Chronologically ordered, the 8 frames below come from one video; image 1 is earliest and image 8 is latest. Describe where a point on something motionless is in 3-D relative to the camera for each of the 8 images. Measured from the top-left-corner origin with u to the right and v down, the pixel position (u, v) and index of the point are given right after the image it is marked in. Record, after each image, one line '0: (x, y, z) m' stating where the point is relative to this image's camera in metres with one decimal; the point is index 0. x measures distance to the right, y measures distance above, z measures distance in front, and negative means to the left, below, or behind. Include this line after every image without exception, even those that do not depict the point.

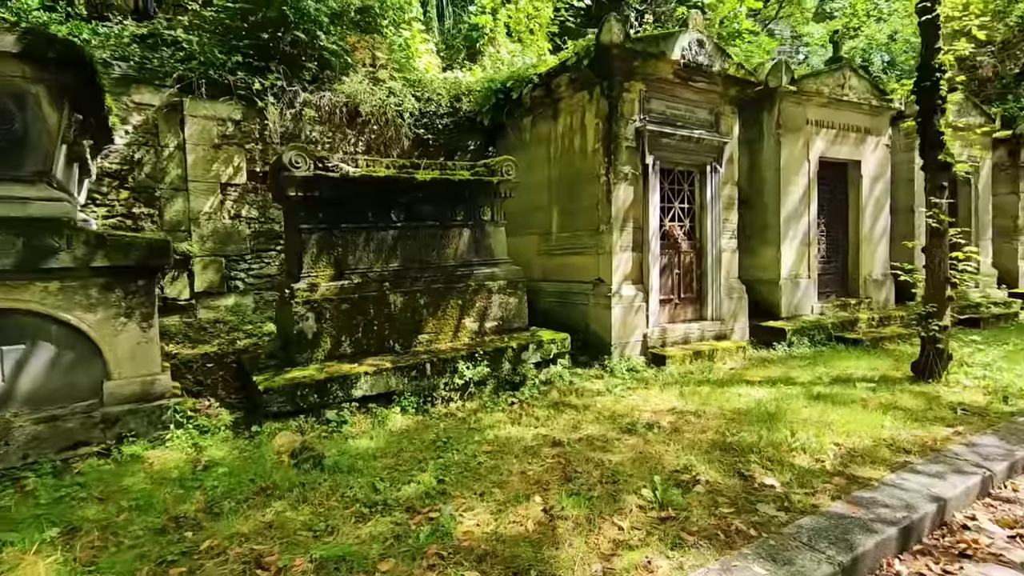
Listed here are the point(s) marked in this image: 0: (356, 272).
0: (-1.3, +0.1, +4.2) m
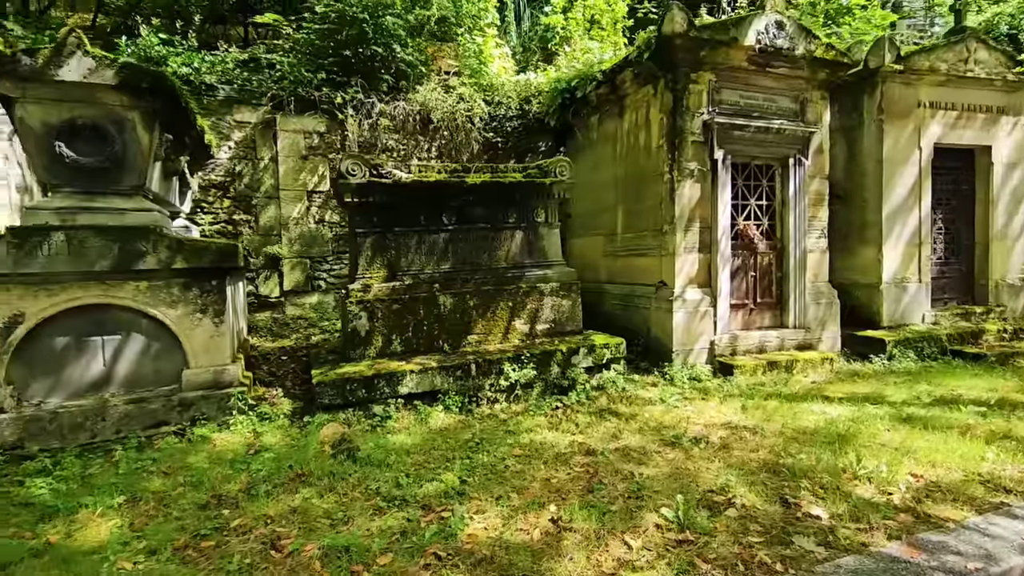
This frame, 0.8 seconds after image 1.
0: (-0.9, +0.1, +4.4) m
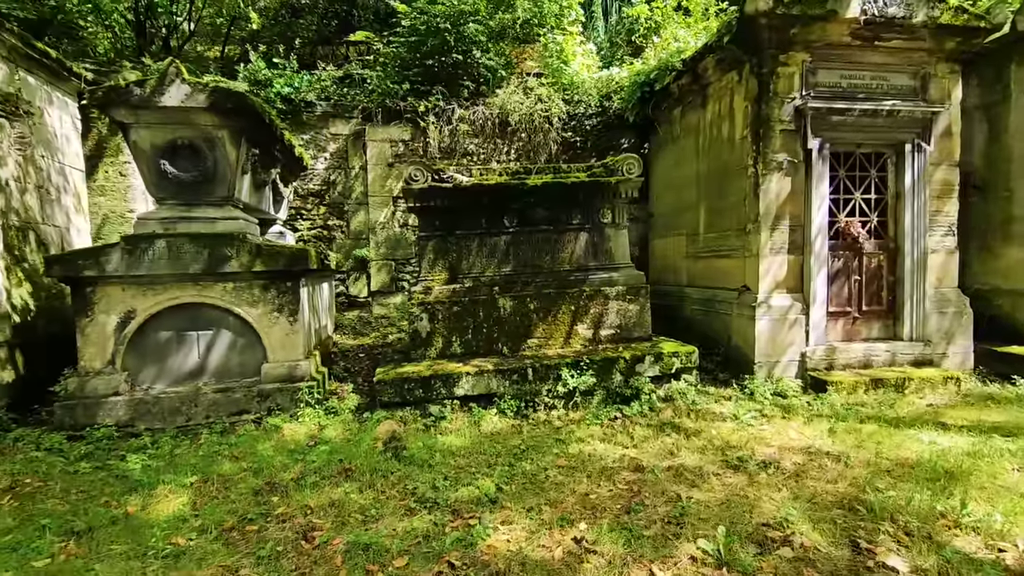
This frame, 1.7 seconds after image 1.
0: (-0.4, +0.1, +4.4) m
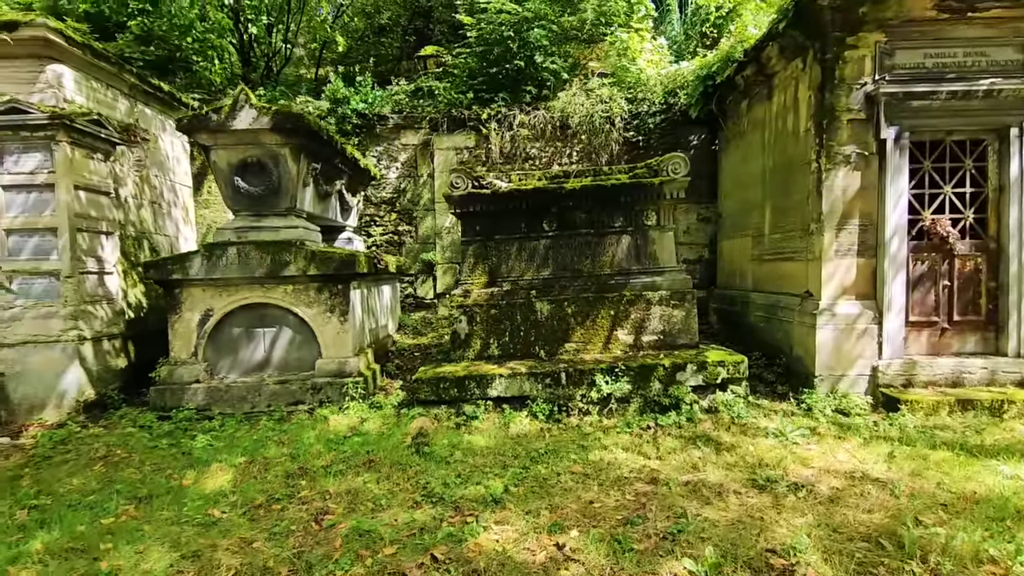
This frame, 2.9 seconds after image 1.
0: (0.0, +0.1, +4.5) m
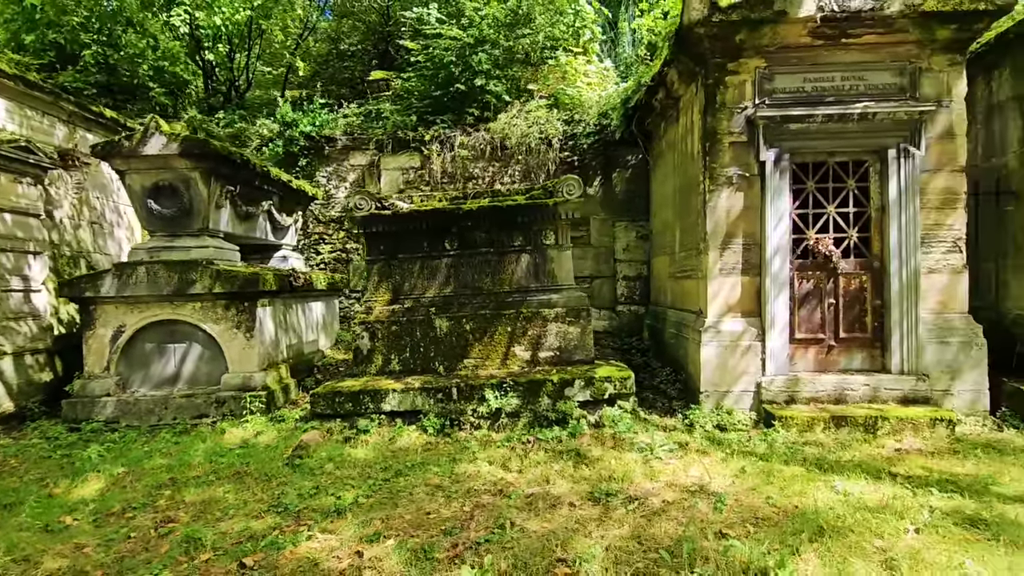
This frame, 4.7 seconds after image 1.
0: (-0.9, -0.1, +4.7) m
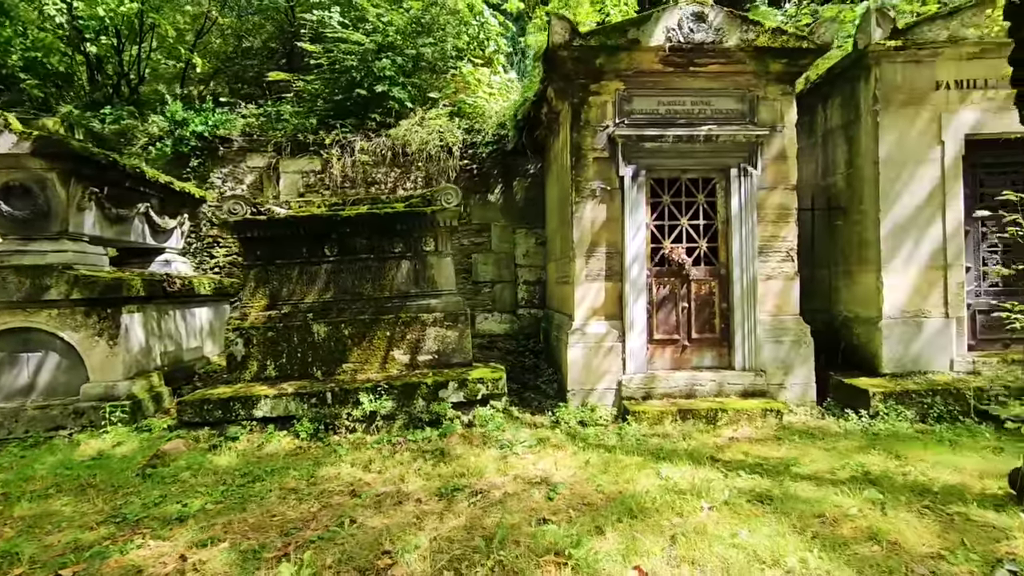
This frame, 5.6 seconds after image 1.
0: (-2.0, -0.1, +4.7) m
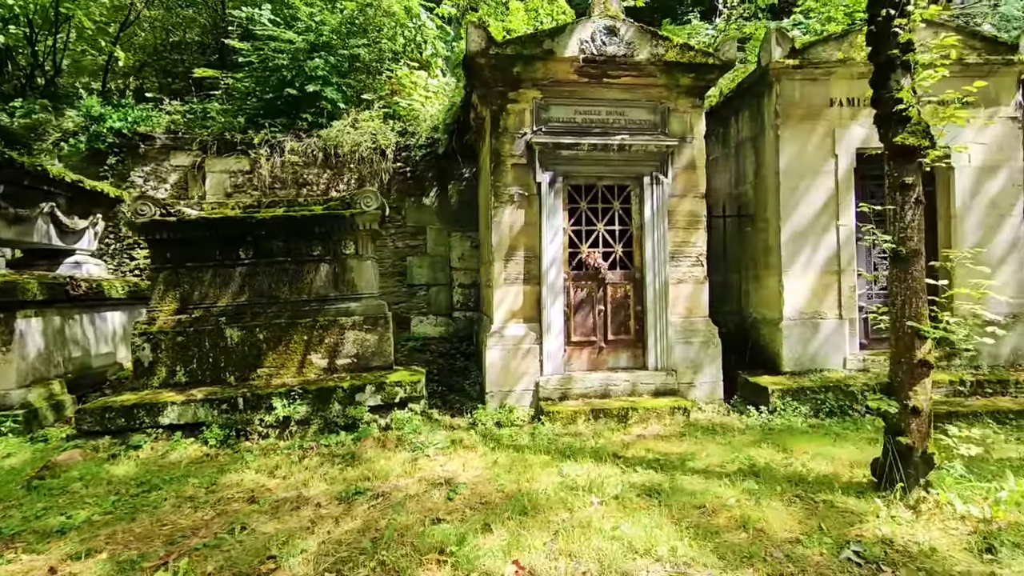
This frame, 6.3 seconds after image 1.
0: (-2.8, -0.2, +4.6) m
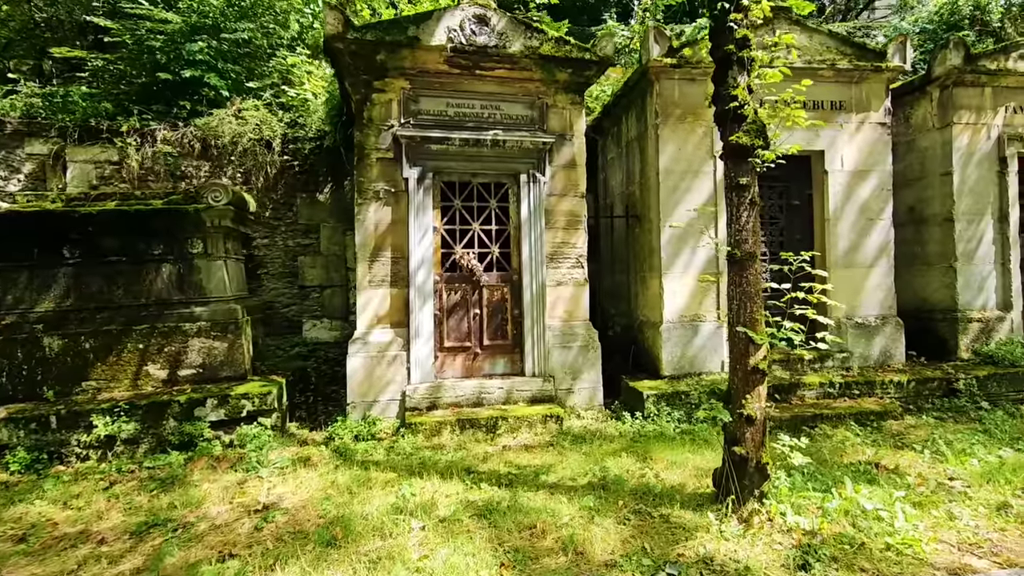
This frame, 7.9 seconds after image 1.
0: (-3.9, -0.2, +4.0) m
